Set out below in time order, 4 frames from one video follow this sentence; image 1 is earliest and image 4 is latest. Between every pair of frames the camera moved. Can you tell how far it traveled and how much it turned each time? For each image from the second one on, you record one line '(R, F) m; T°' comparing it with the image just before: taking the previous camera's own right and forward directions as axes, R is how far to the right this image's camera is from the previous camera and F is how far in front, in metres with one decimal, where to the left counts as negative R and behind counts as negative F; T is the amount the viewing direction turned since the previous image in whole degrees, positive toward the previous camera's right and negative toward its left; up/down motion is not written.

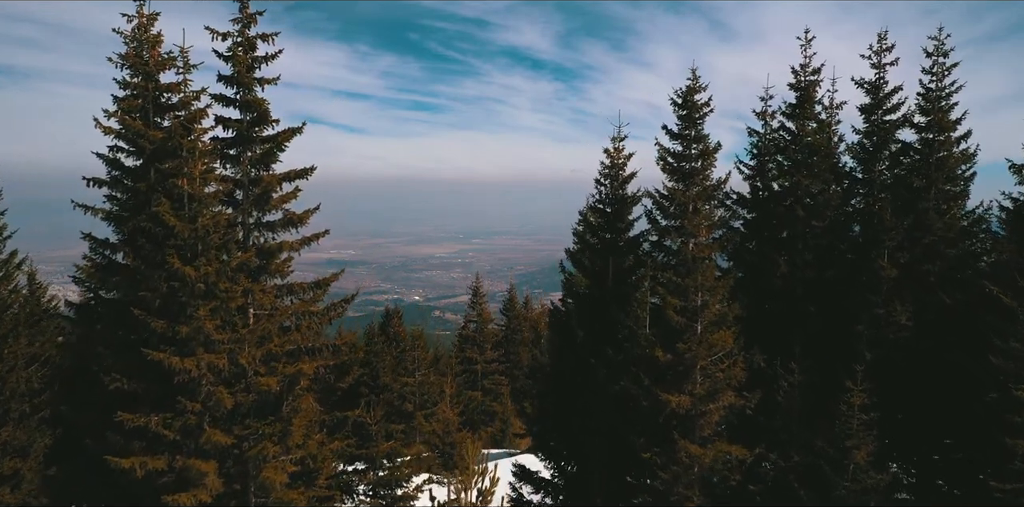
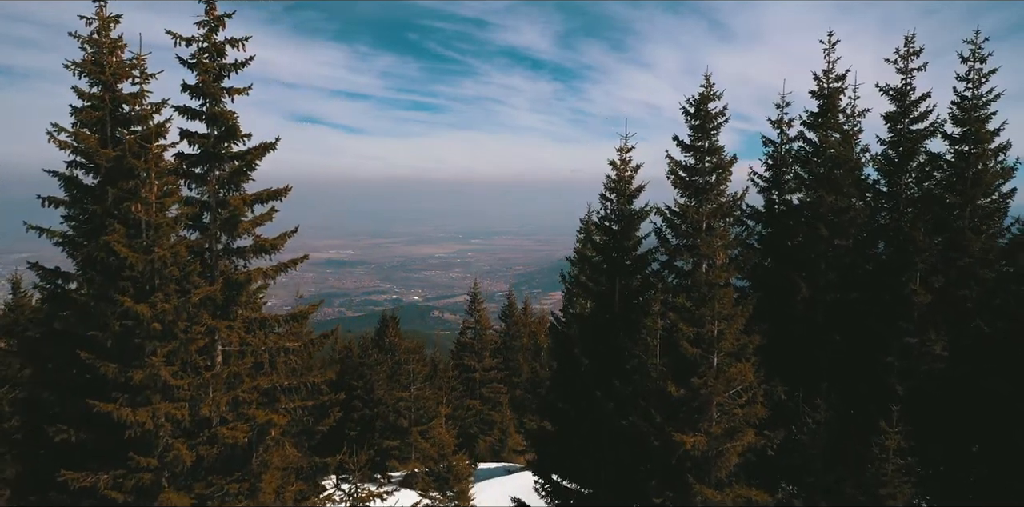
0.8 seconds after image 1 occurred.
(0.0, +1.6) m; 0°
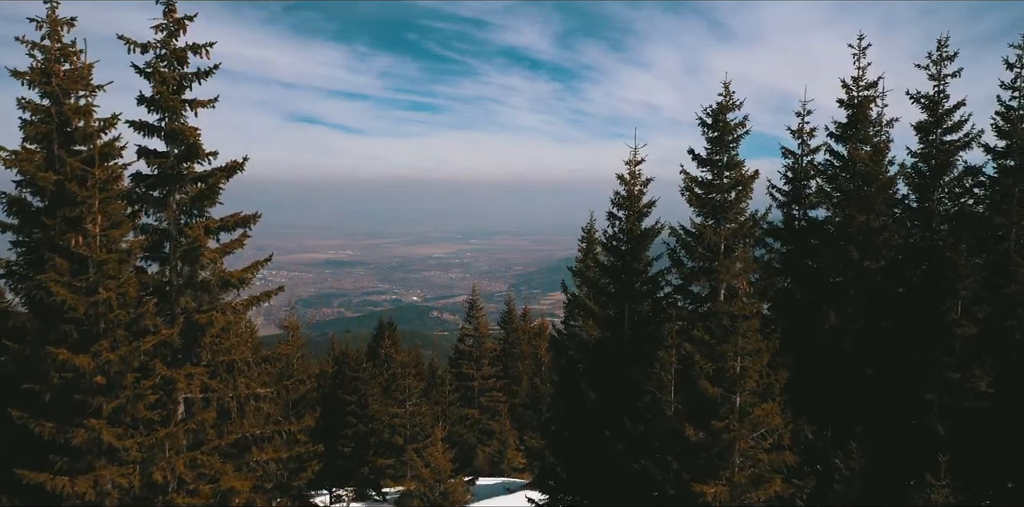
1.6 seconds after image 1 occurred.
(0.0, +1.6) m; 0°
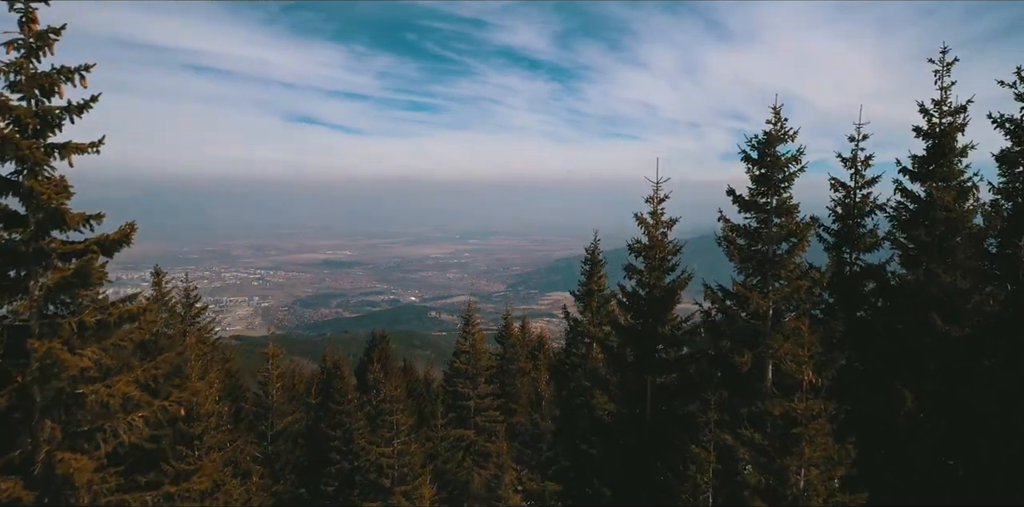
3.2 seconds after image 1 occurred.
(+0.1, +3.4) m; 0°
